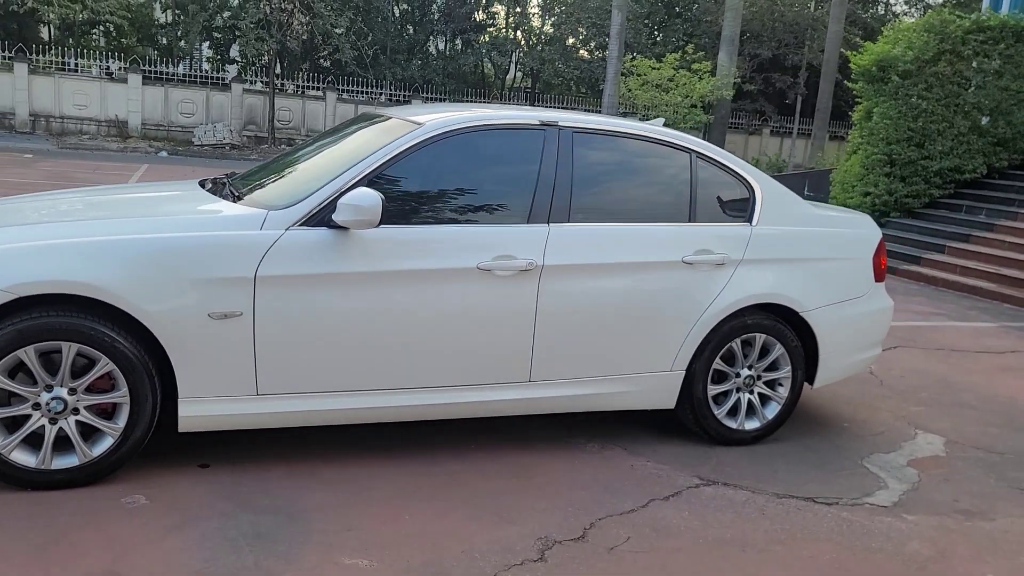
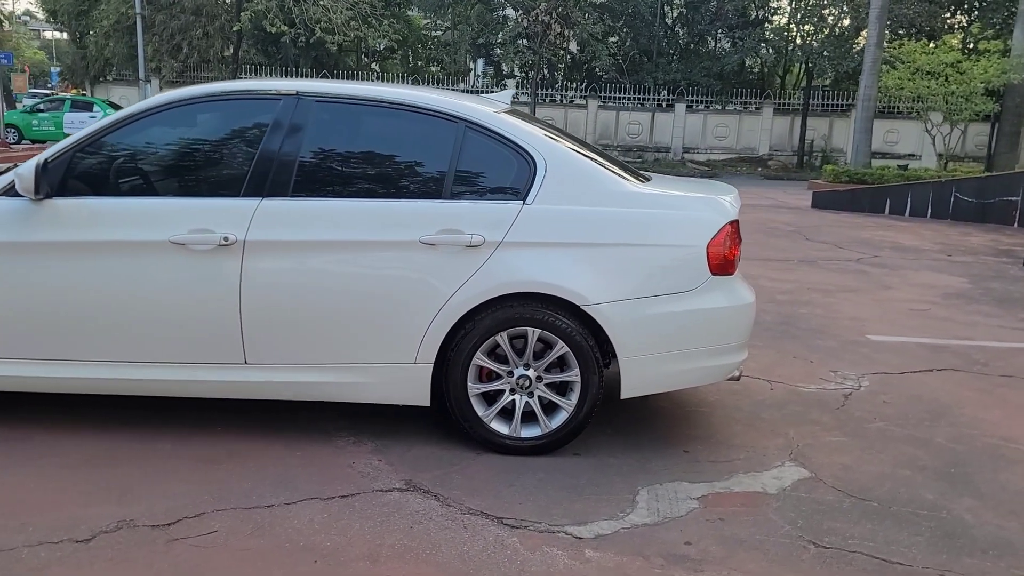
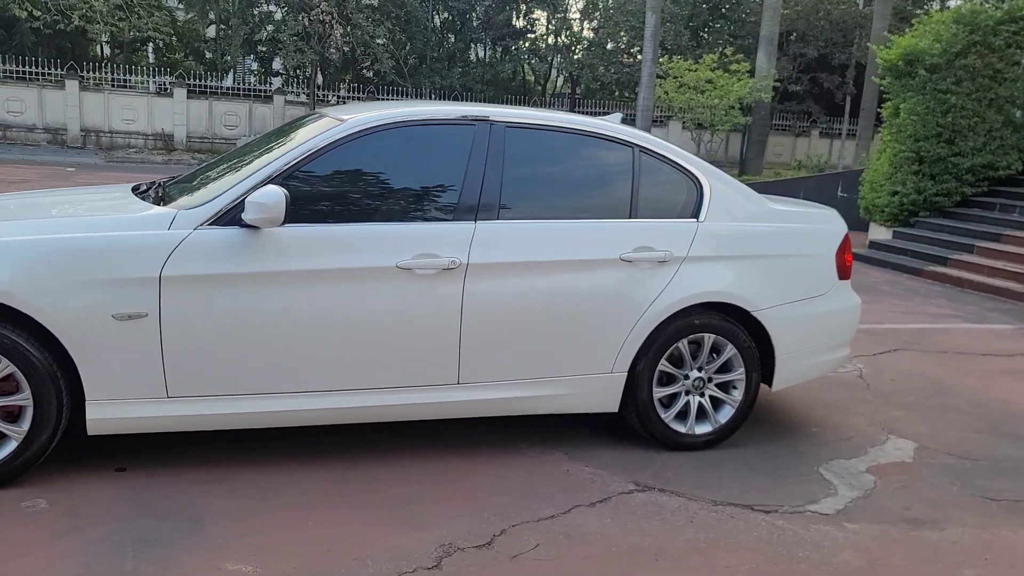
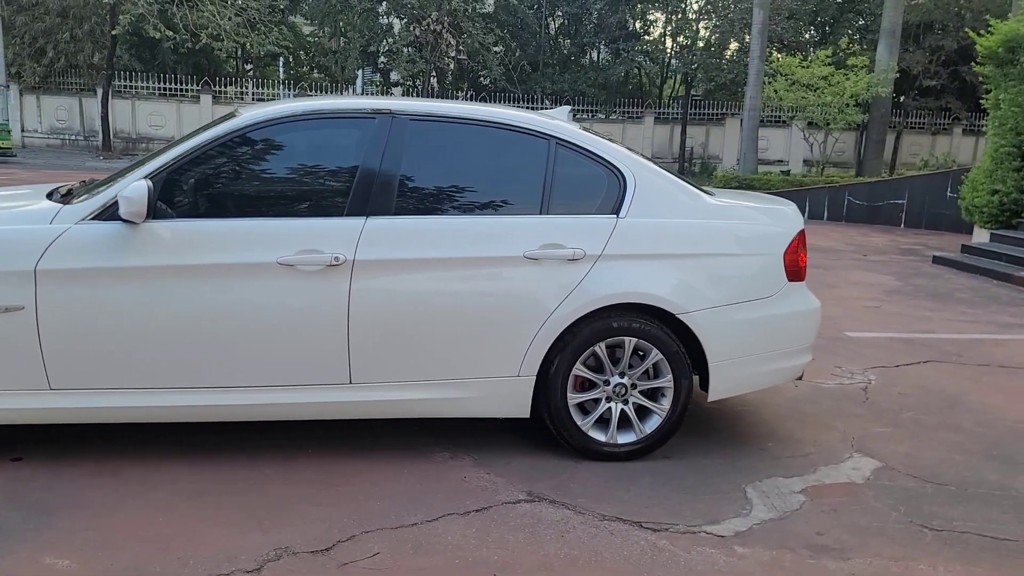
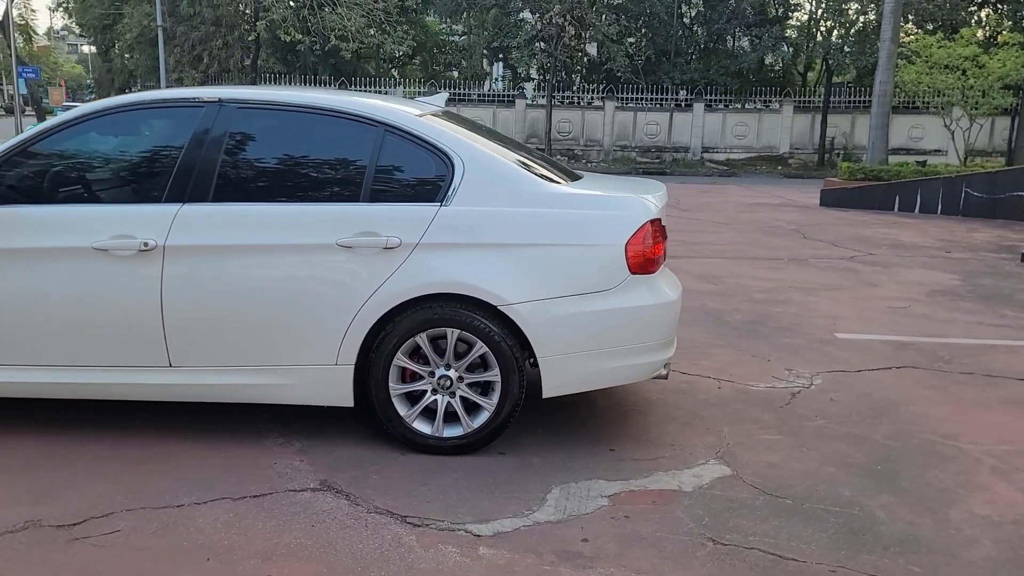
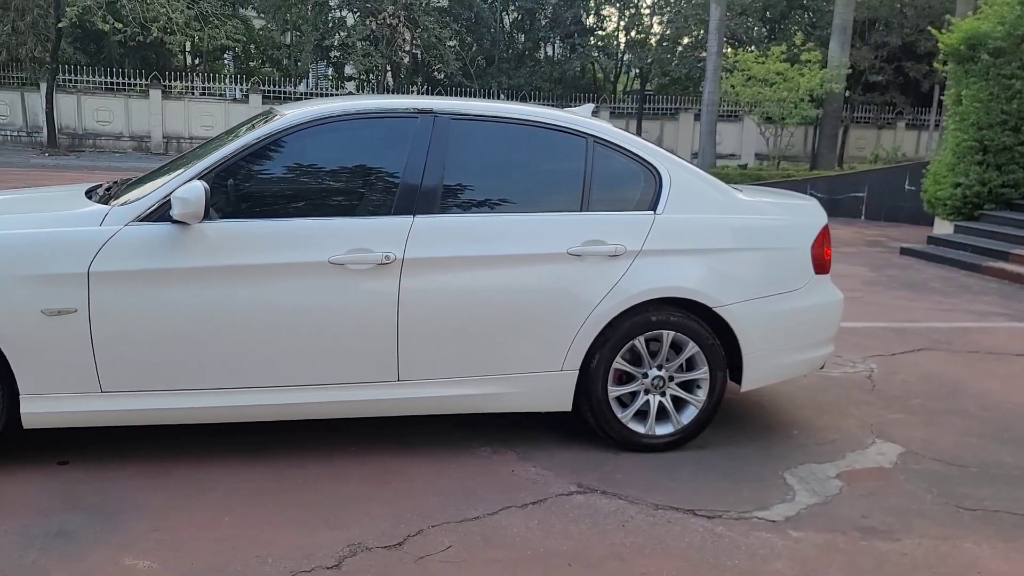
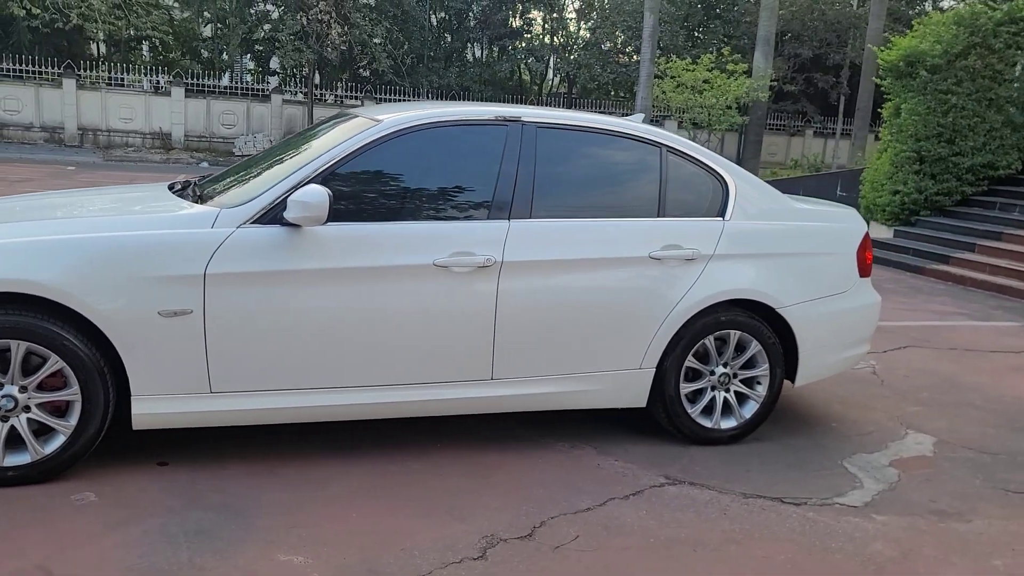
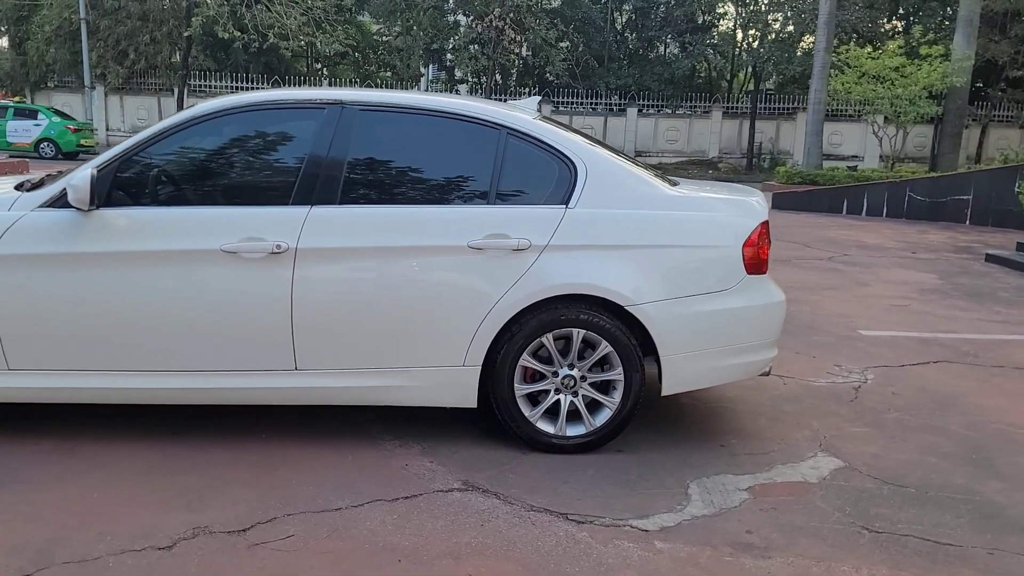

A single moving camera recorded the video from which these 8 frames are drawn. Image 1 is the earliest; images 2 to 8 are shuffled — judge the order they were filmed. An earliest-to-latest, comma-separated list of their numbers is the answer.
7, 3, 6, 4, 8, 2, 5
